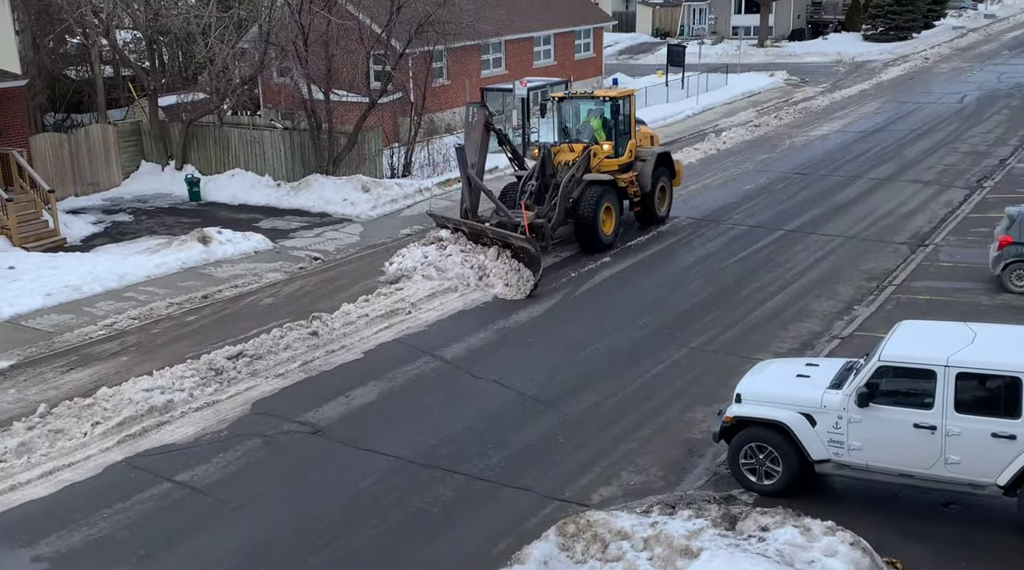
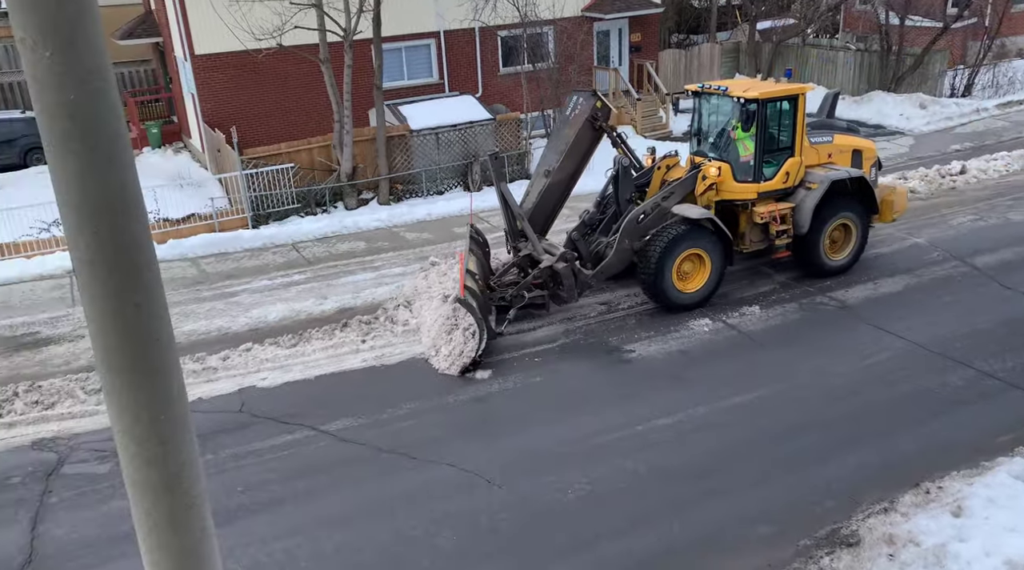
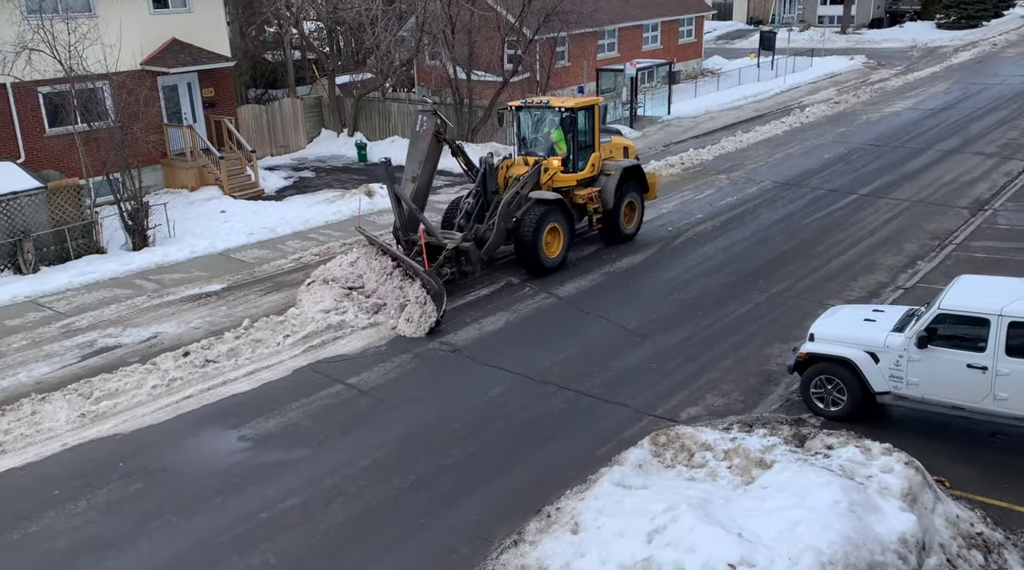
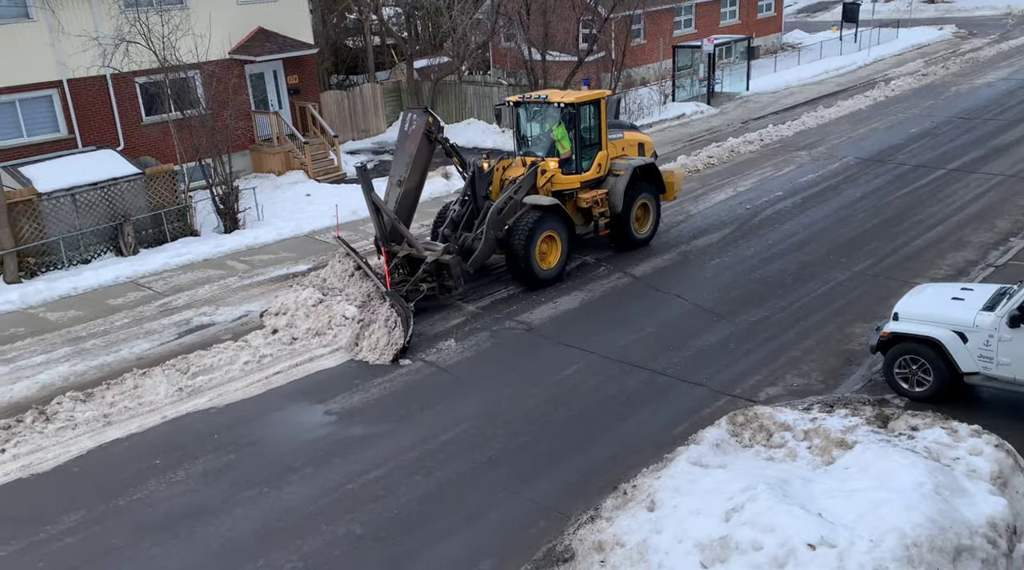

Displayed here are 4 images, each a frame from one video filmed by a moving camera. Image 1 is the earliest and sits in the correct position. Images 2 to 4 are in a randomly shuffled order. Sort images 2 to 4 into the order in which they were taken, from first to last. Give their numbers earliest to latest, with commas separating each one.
3, 4, 2
